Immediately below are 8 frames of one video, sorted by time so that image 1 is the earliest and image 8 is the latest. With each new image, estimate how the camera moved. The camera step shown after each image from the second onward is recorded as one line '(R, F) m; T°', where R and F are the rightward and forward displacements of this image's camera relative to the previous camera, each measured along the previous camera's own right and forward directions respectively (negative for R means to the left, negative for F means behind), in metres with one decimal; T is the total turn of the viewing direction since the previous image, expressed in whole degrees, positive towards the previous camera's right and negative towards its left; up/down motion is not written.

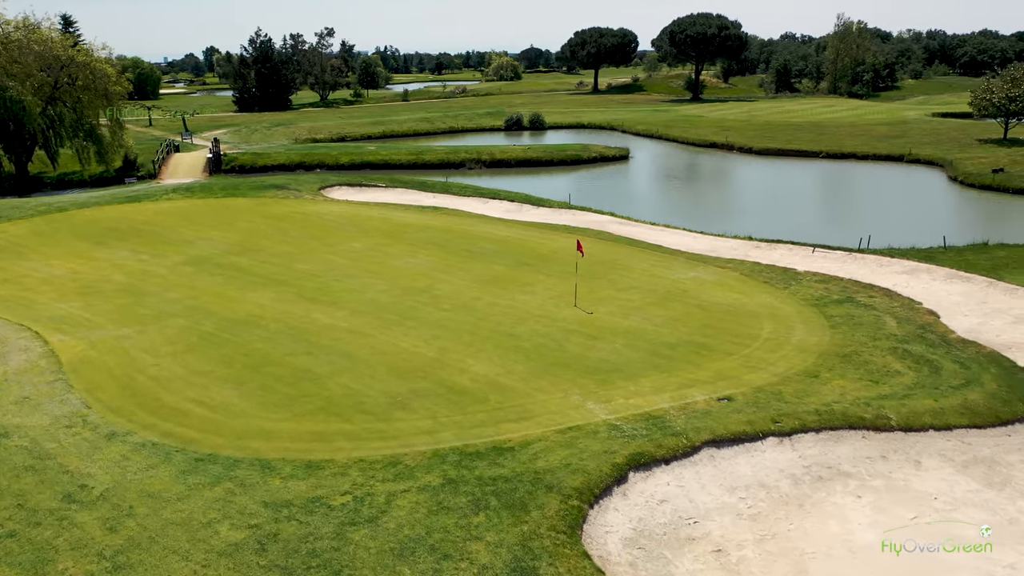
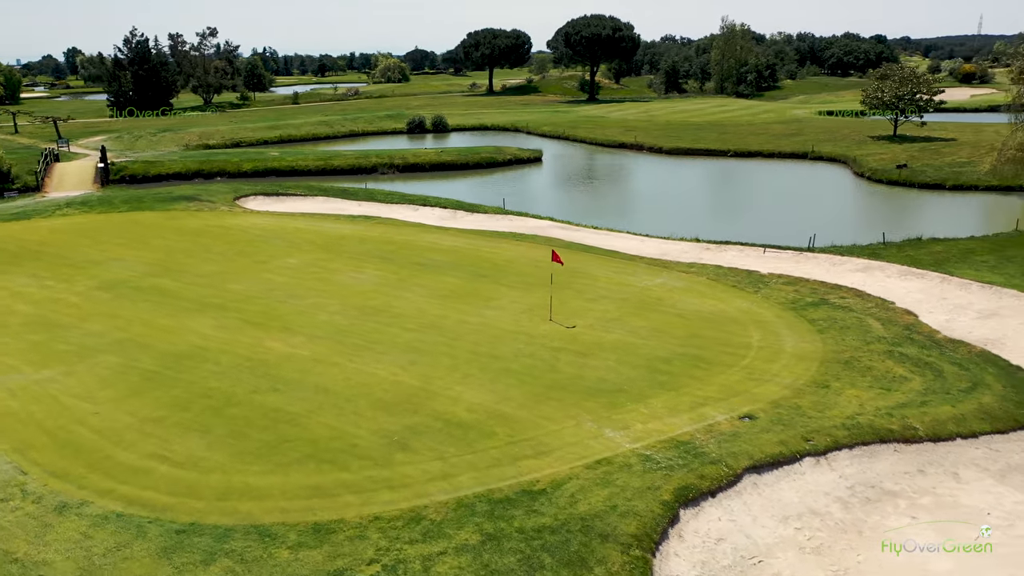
(-1.9, +1.6) m; +8°
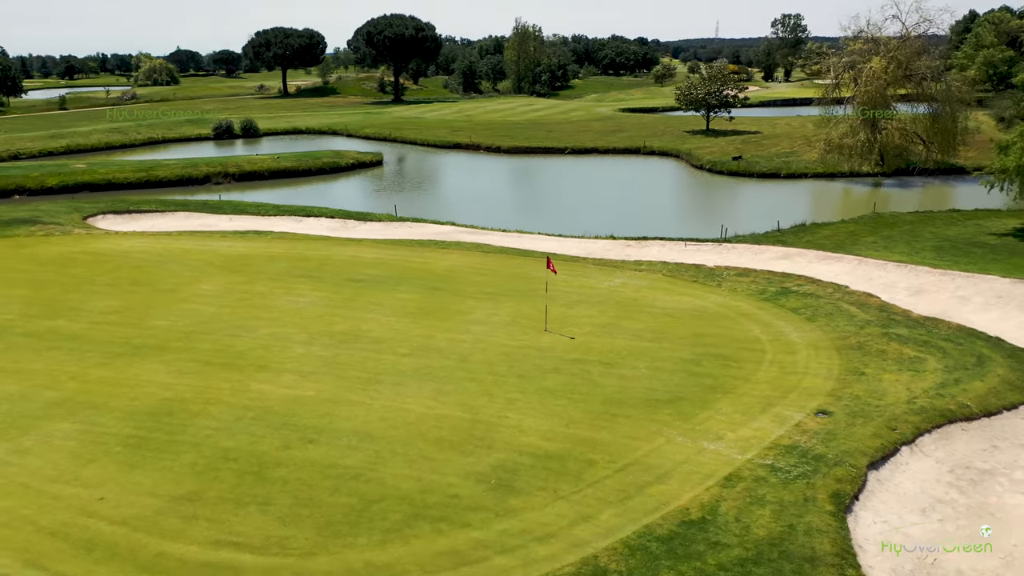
(-4.6, +2.0) m; +15°
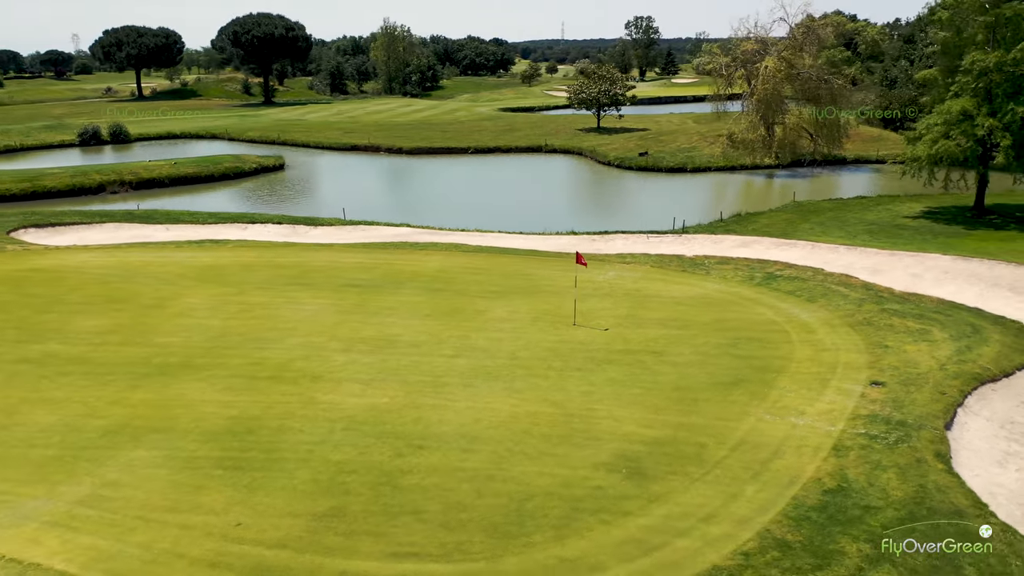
(-3.9, +0.2) m; +10°
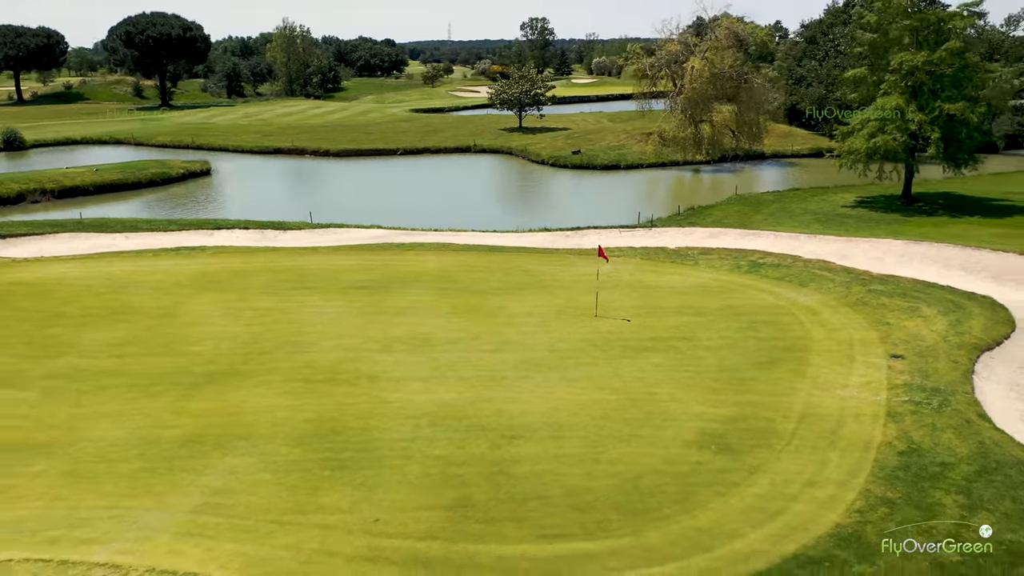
(-3.1, -0.3) m; +7°
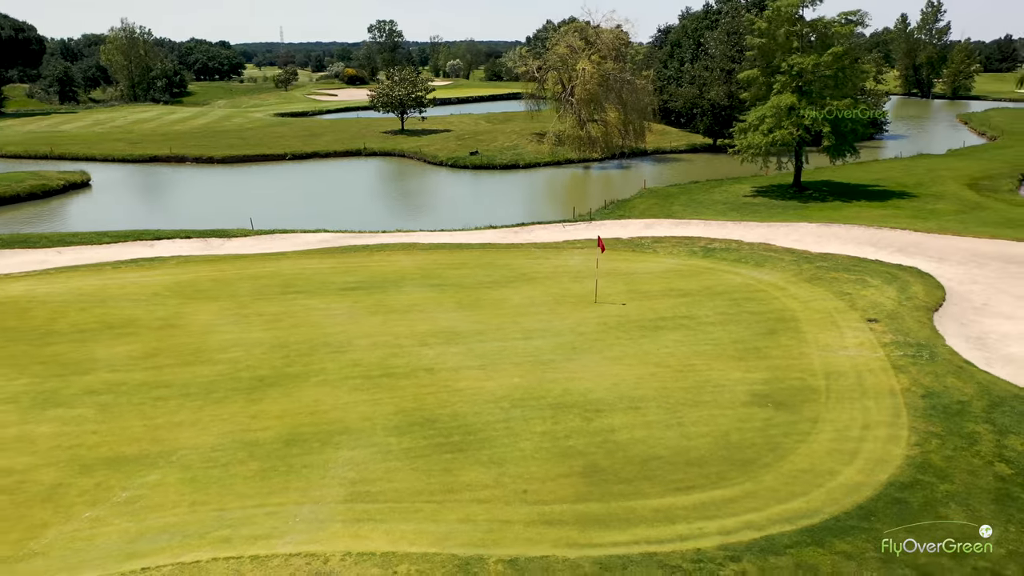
(-4.0, -0.6) m; +11°
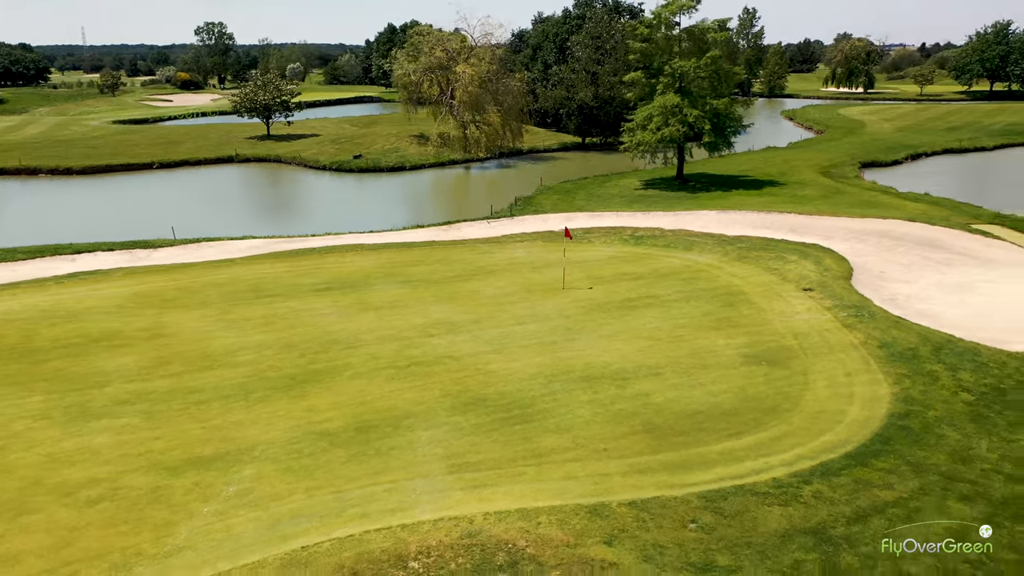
(-3.7, -0.9) m; +11°
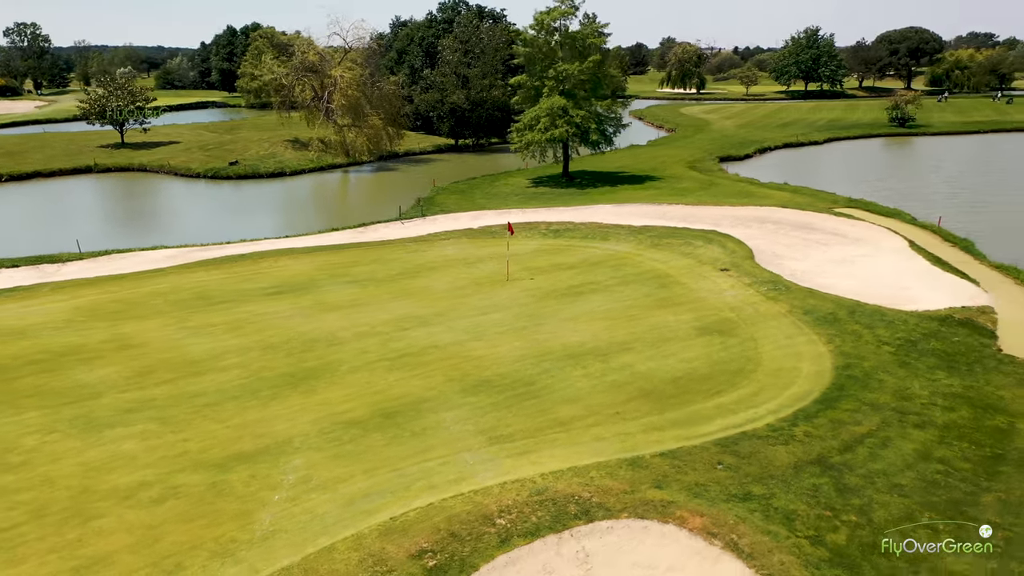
(-3.0, -1.0) m; +11°
